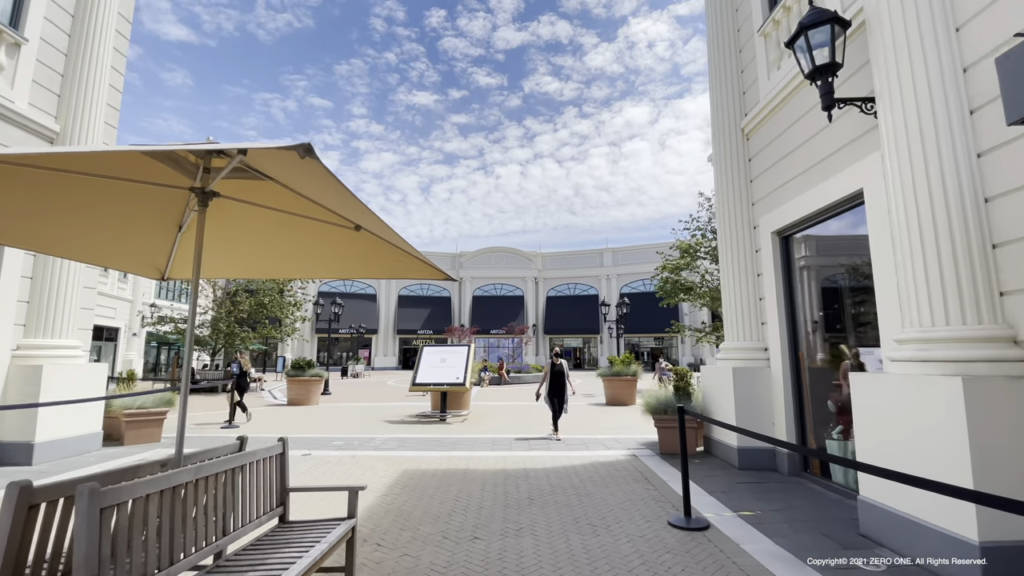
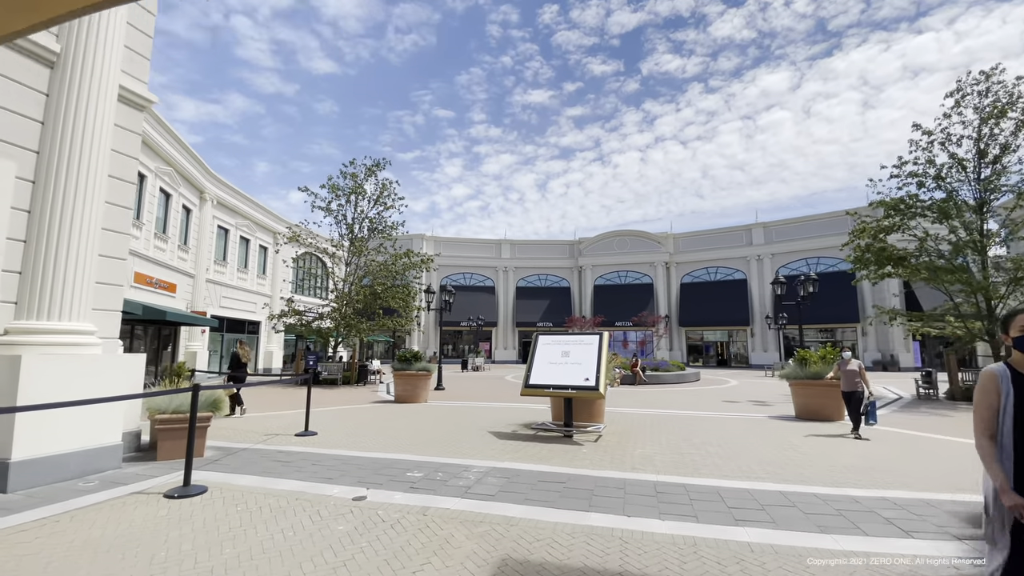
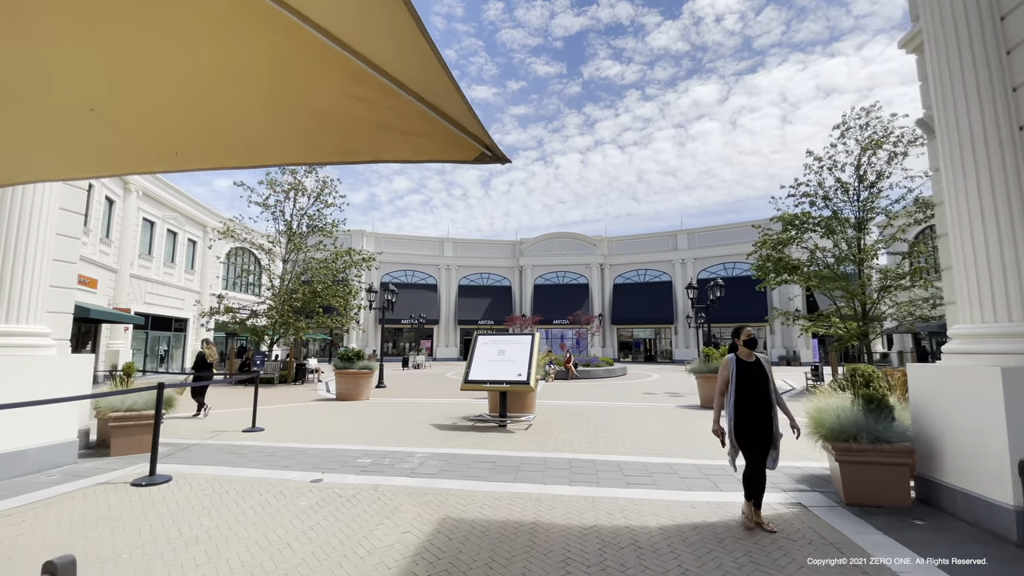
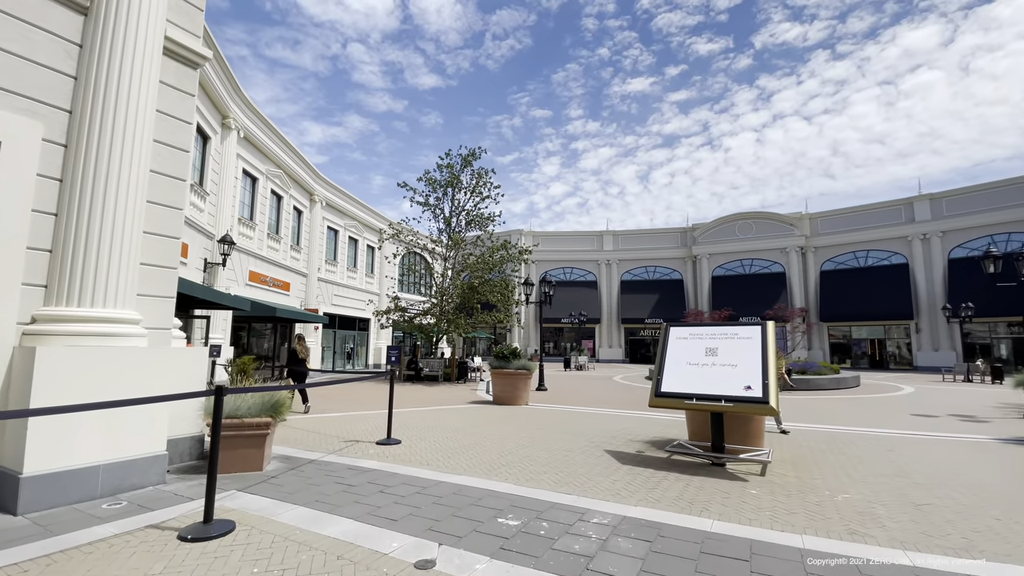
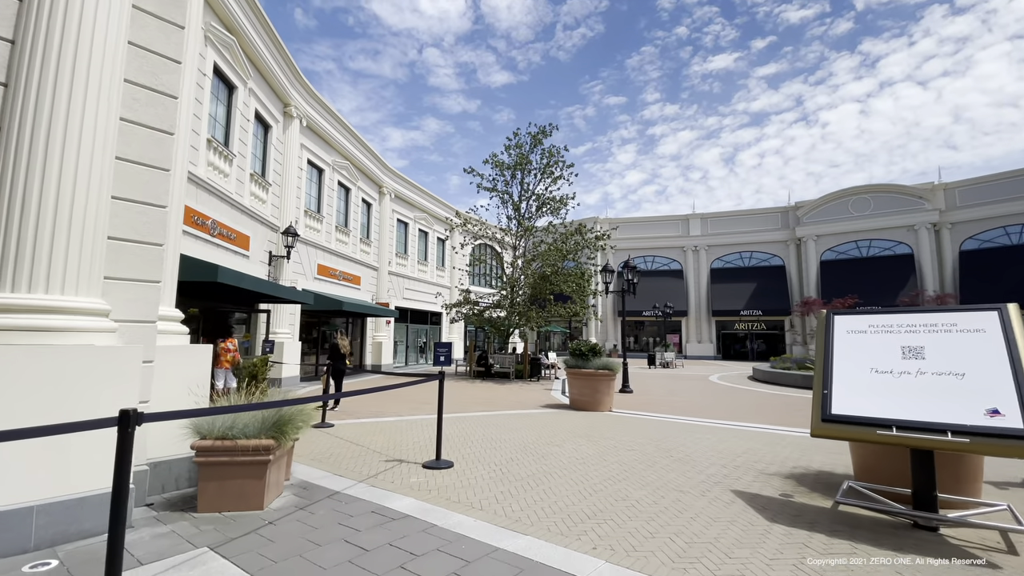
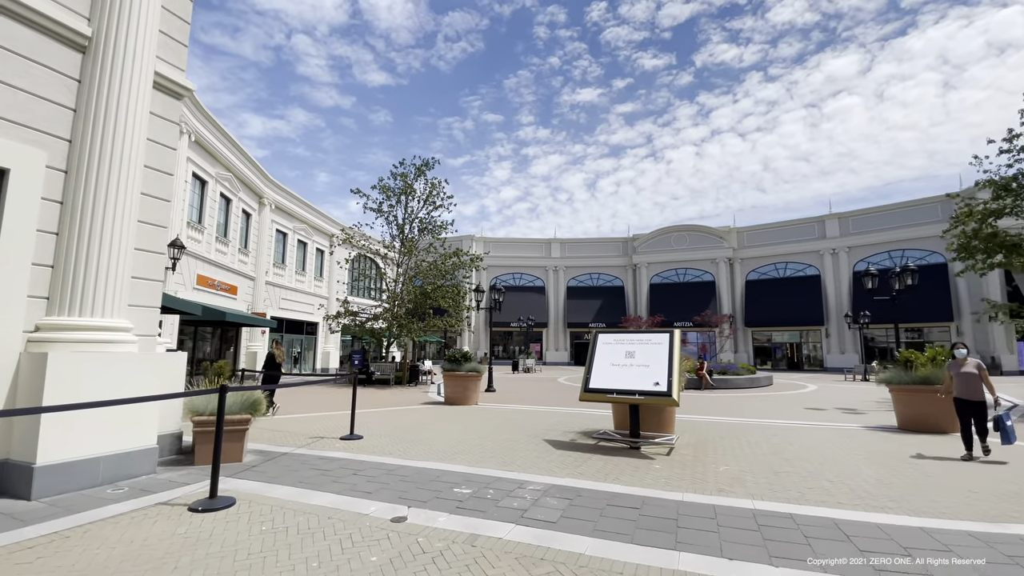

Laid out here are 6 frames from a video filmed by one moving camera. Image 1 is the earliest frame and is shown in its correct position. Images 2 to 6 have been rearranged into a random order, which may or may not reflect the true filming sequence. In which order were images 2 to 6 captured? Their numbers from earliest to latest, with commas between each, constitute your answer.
3, 2, 6, 4, 5
